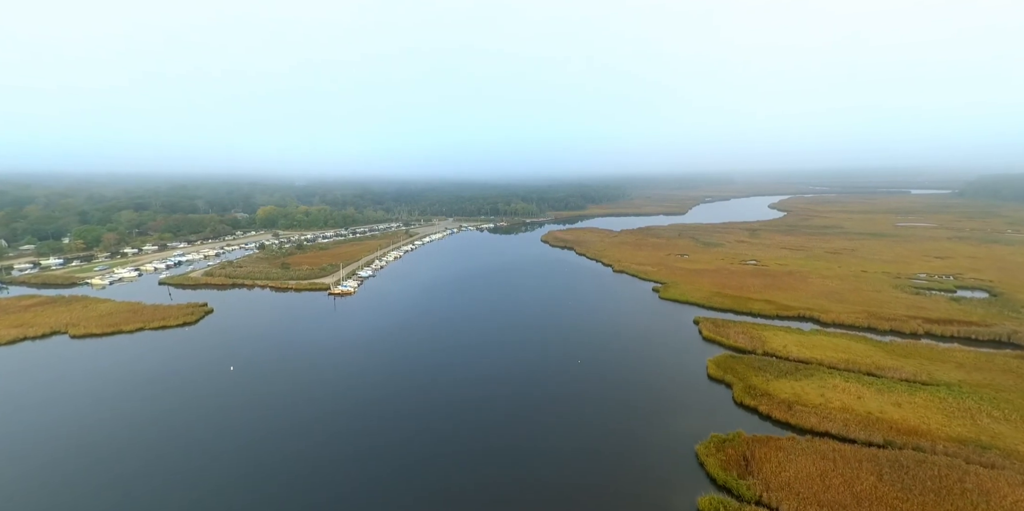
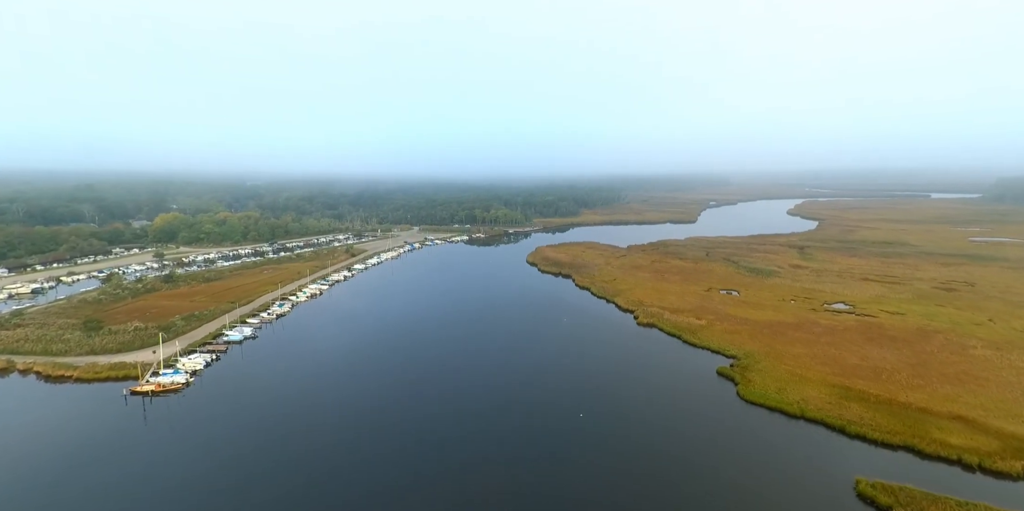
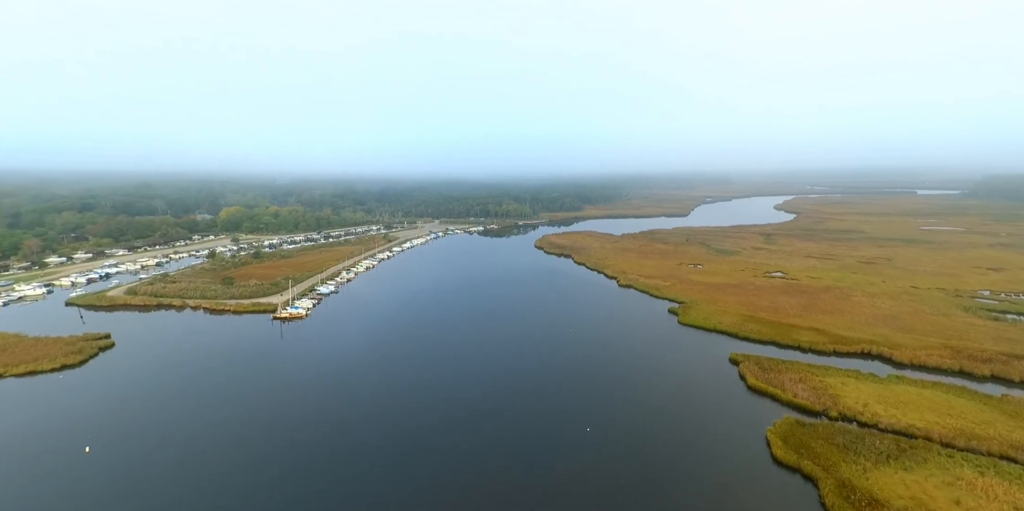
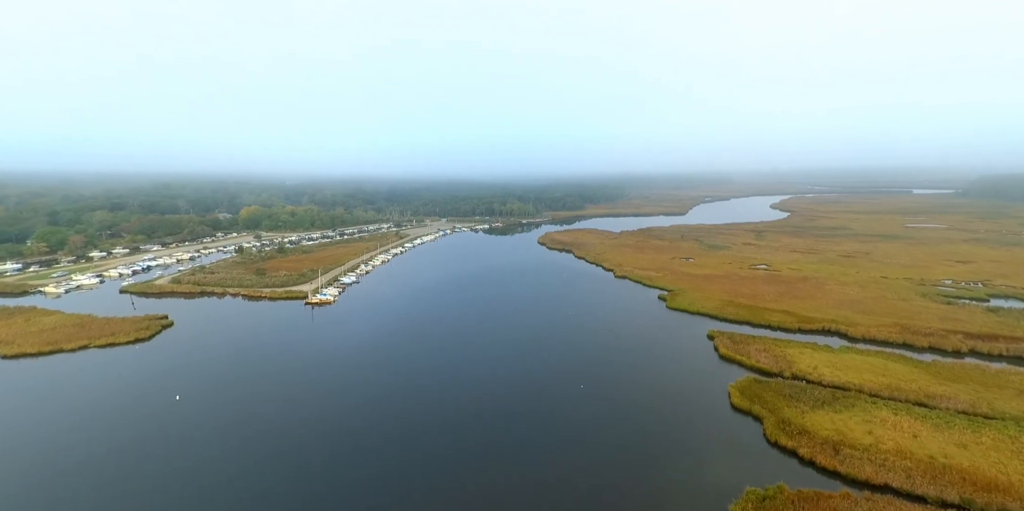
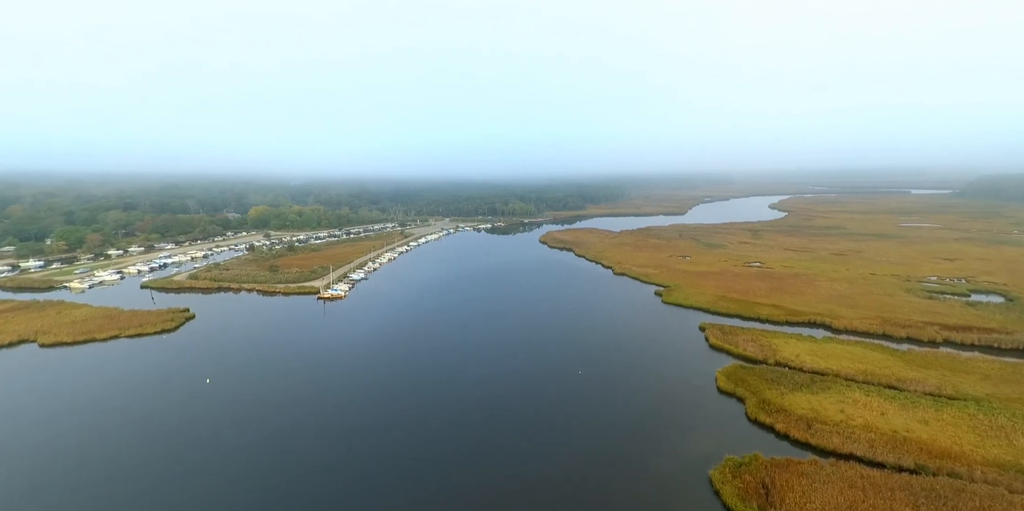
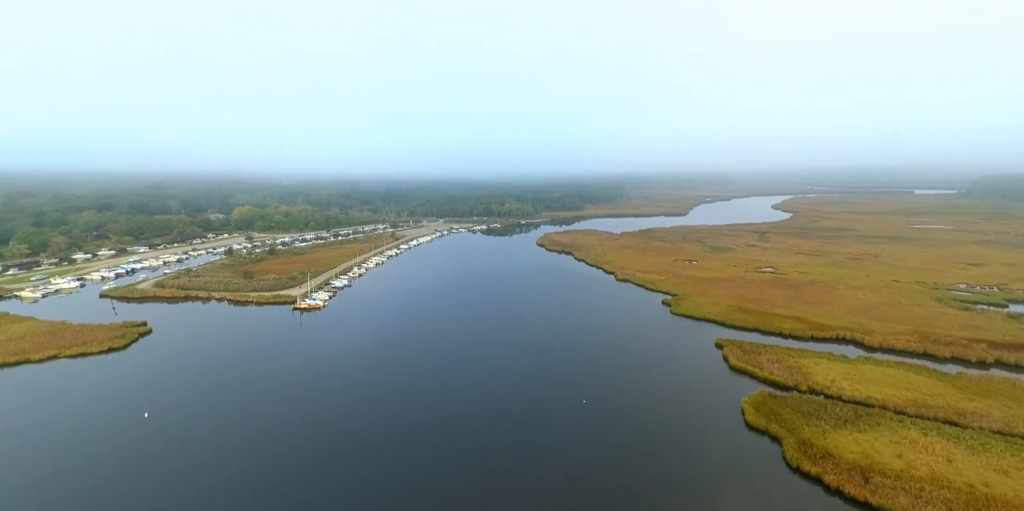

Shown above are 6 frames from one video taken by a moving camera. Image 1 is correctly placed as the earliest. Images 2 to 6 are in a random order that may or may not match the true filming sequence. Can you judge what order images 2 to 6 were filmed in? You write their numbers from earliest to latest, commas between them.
5, 4, 6, 3, 2
